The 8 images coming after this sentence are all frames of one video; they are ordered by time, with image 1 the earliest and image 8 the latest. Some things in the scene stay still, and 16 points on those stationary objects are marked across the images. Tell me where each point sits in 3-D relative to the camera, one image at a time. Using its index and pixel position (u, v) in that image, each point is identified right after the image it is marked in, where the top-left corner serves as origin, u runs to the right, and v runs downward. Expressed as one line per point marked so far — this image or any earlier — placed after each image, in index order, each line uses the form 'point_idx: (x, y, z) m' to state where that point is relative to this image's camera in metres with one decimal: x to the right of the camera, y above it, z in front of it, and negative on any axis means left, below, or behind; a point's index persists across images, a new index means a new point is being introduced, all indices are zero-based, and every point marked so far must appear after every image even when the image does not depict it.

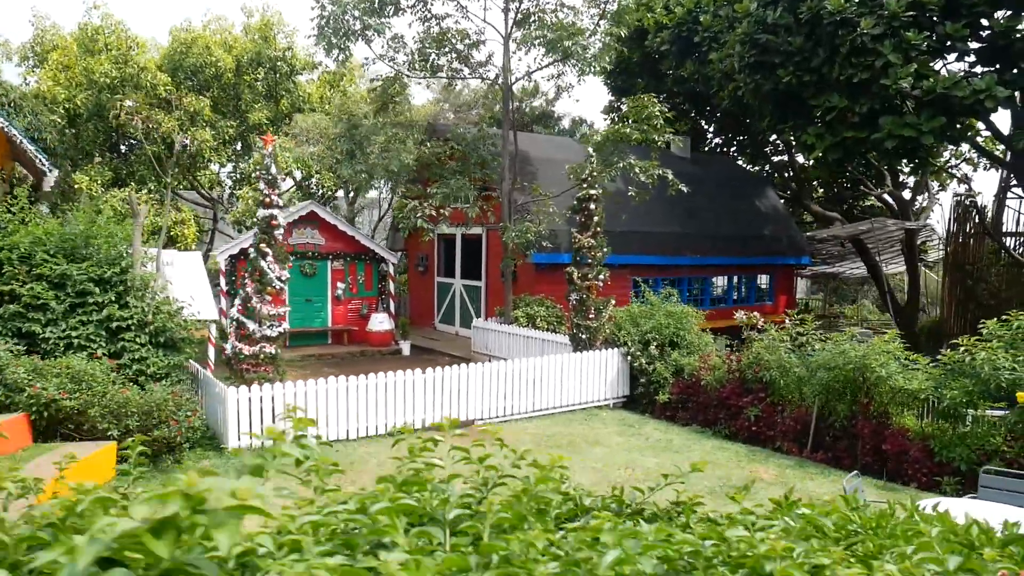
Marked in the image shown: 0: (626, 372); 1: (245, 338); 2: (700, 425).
0: (+1.8, -1.4, +13.5) m
1: (-3.3, -0.6, +10.2) m
2: (+2.8, -2.1, +12.3) m
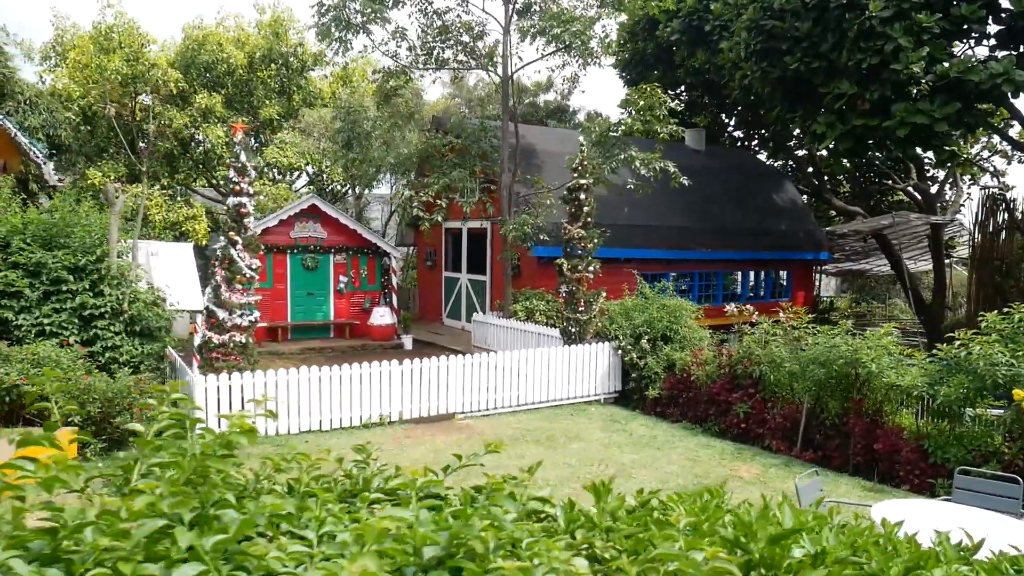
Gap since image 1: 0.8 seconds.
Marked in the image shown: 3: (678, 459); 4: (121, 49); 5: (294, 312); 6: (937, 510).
0: (+1.7, -1.2, +13.1) m
1: (-3.7, -0.5, +10.1) m
2: (+2.6, -1.9, +11.9) m
3: (+2.0, -2.1, +10.1) m
4: (-9.5, +5.8, +19.9) m
5: (-4.6, -0.5, +17.4) m
6: (+2.9, -1.6, +5.7) m
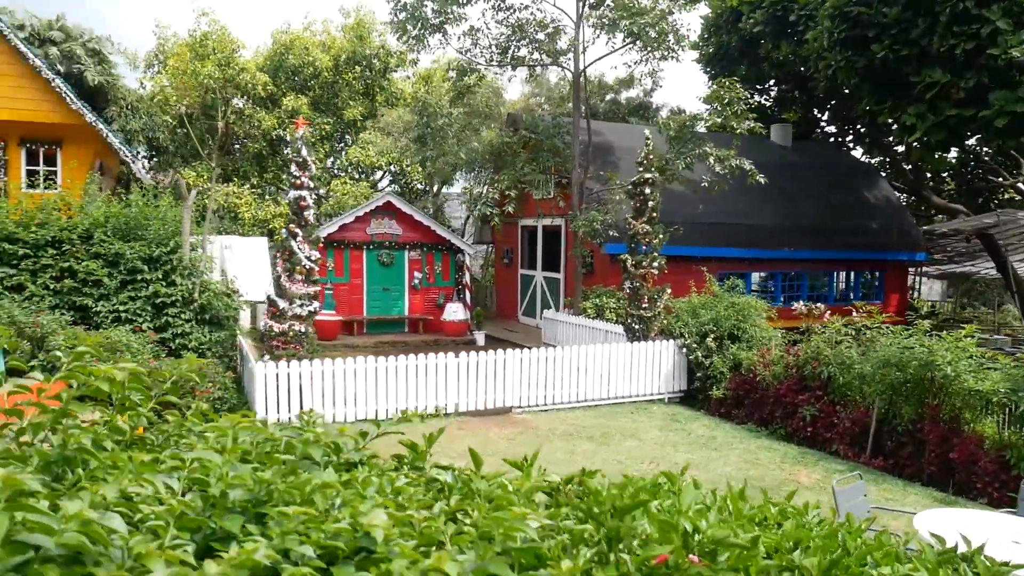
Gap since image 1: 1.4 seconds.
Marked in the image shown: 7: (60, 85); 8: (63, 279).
0: (+2.6, -1.2, +12.8) m
1: (-3.0, -0.4, +10.4) m
2: (+3.4, -1.9, +11.5) m
3: (+2.6, -2.0, +9.7) m
4: (-7.5, +5.9, +20.8) m
5: (-3.1, -0.4, +17.8) m
6: (+3.0, -1.5, +5.3) m
7: (-7.1, +3.2, +13.0) m
8: (-5.7, +0.1, +10.4) m
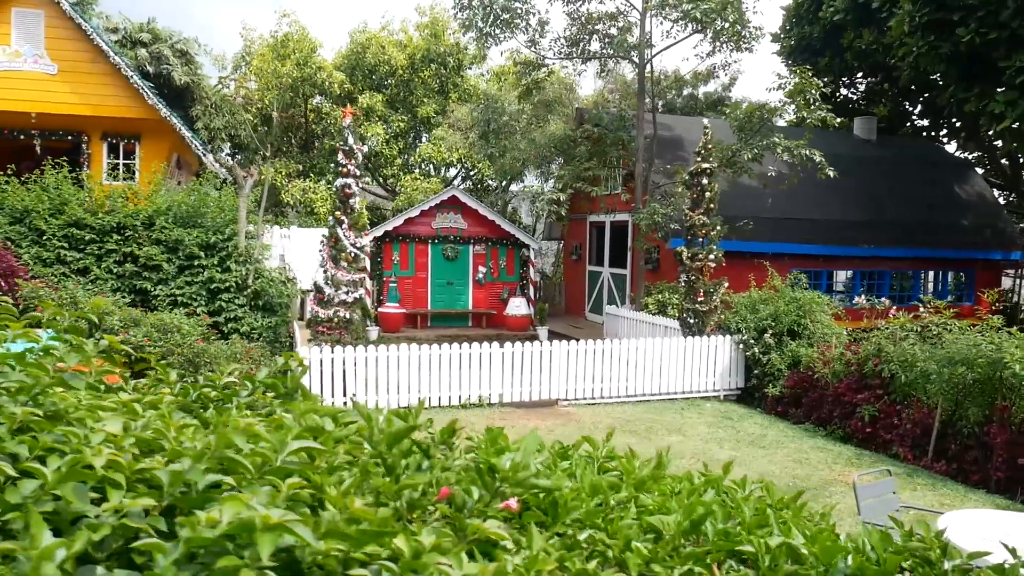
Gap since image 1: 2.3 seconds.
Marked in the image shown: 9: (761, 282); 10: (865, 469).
0: (+3.4, -1.1, +12.3) m
1: (-2.5, -0.2, +10.6) m
2: (+4.0, -1.8, +10.9) m
3: (+3.0, -1.9, +9.3) m
4: (-5.7, +6.1, +21.5) m
5: (-1.7, -0.3, +18.0) m
6: (+2.9, -1.4, +4.8) m
7: (-6.2, +3.4, +13.7) m
8: (-5.1, +0.3, +10.9) m
9: (+5.4, +0.1, +17.1) m
10: (+3.9, -2.0, +9.1) m
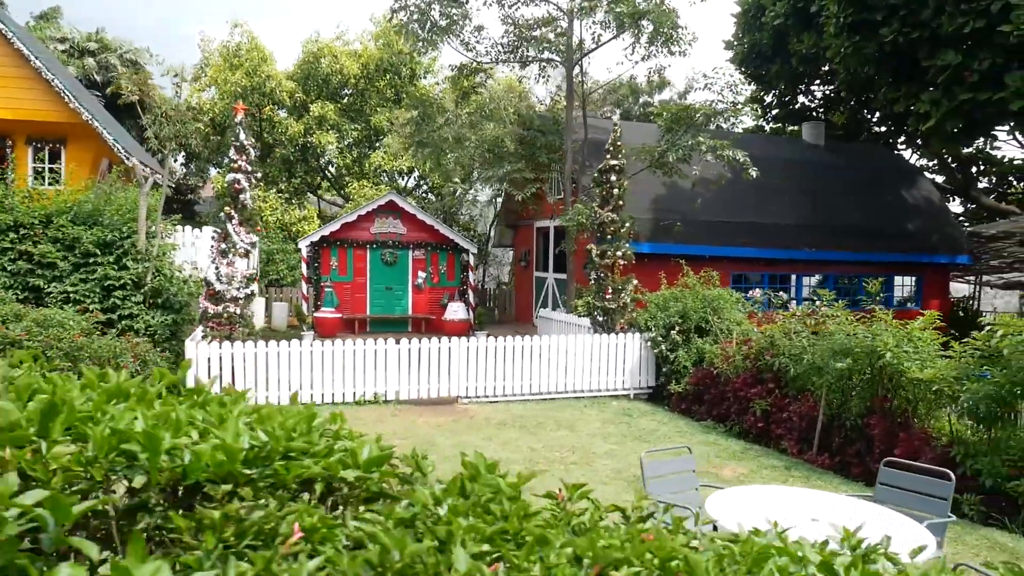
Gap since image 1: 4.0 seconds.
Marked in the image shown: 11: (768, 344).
0: (+2.1, -1.1, +12.2) m
1: (-3.8, -0.1, +10.6) m
2: (+2.6, -1.7, +10.8) m
3: (+1.7, -1.8, +9.1) m
4: (-7.0, +5.9, +21.6) m
5: (-3.0, -0.4, +17.9) m
6: (+1.5, -1.2, +4.7) m
7: (-7.6, +3.4, +13.7) m
8: (-6.5, +0.4, +10.9) m
9: (+4.0, 0.0, +17.0) m
10: (+2.6, -1.9, +9.0) m
11: (+3.2, -0.7, +10.3) m
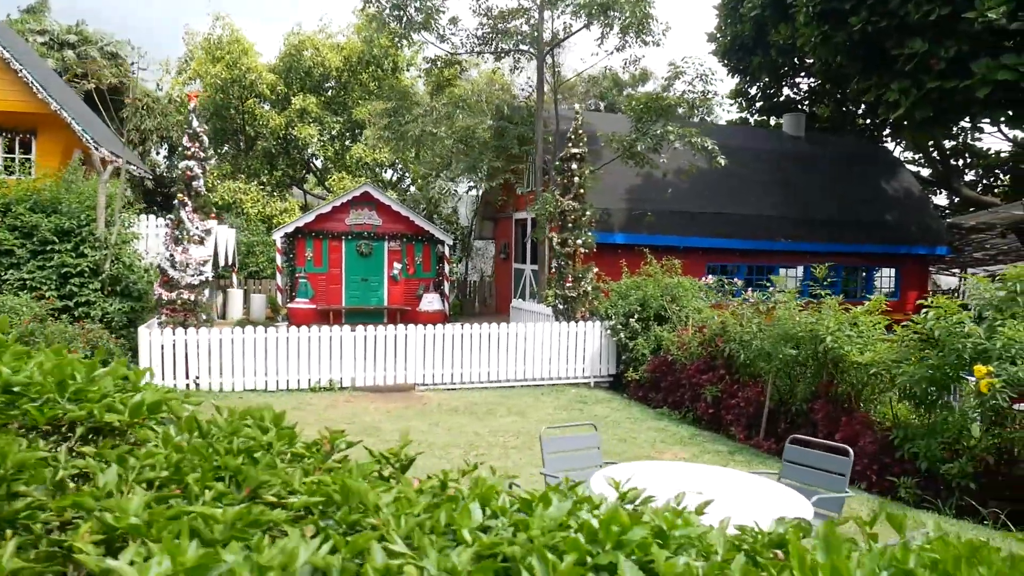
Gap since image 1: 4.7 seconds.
0: (+1.5, -0.9, +12.2) m
1: (-4.4, 0.0, +10.6) m
2: (+2.0, -1.6, +10.8) m
3: (+1.1, -1.7, +9.1) m
4: (-7.6, +6.1, +21.6) m
5: (-3.6, -0.2, +17.9) m
6: (+0.9, -1.0, +4.7) m
7: (-8.1, +3.6, +13.8) m
8: (-7.1, +0.5, +10.9) m
9: (+3.5, +0.2, +17.0) m
10: (+1.9, -1.7, +9.0) m
11: (+2.6, -0.5, +10.3) m
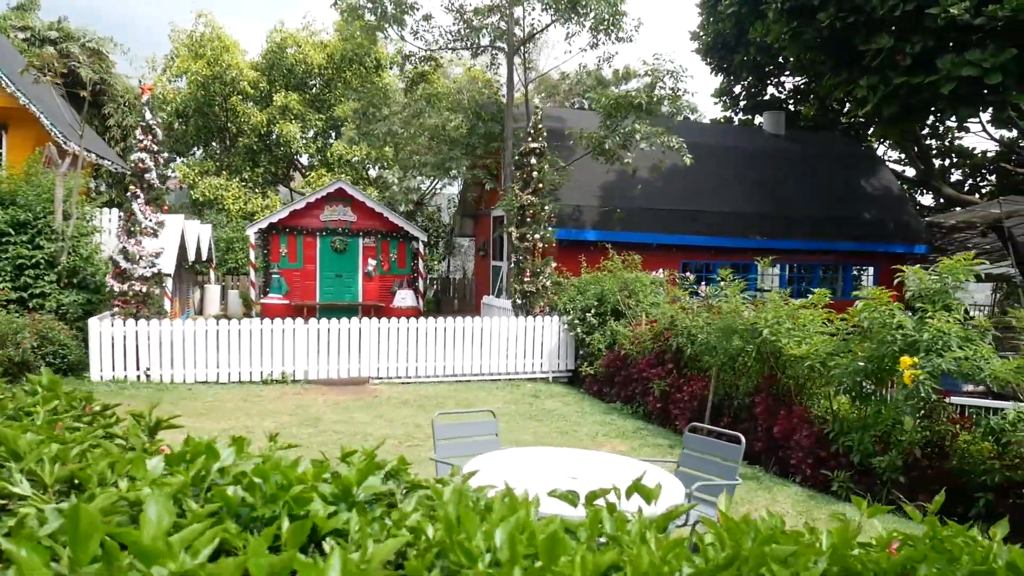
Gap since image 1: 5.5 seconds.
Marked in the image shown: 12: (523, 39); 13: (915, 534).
0: (+0.9, -0.8, +12.2) m
1: (-5.0, +0.1, +10.6) m
2: (+1.4, -1.5, +10.8) m
3: (+0.4, -1.6, +9.1) m
4: (-8.1, +6.2, +21.7) m
5: (-4.1, -0.1, +18.0) m
6: (+0.2, -0.9, +4.7) m
7: (-8.7, +3.7, +13.9) m
8: (-7.7, +0.6, +11.0) m
9: (+2.9, +0.2, +16.9) m
10: (+1.3, -1.7, +8.9) m
11: (+2.0, -0.5, +10.3) m
12: (+0.2, +5.0, +16.5) m
13: (+1.3, -0.8, +2.7) m
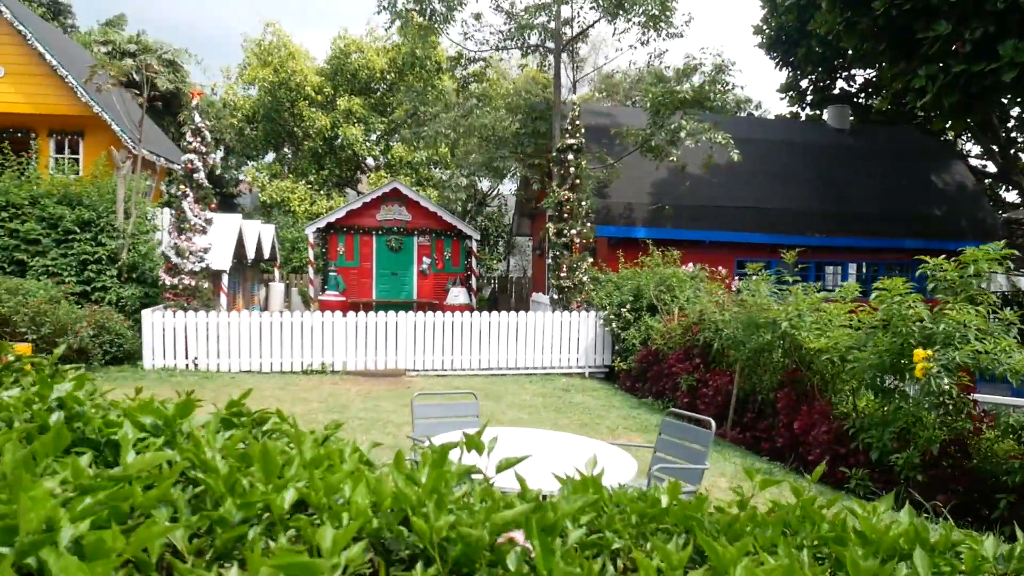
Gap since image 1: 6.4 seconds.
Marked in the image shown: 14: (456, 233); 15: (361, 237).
0: (+1.4, -0.8, +12.2) m
1: (-4.6, +0.2, +11.3) m
2: (+1.8, -1.4, +10.7) m
3: (+0.7, -1.5, +9.2) m
4: (-6.5, +6.2, +22.6) m
5: (-3.0, -0.1, +18.4) m
6: (0.0, -0.9, +4.8) m
7: (-8.0, +3.8, +14.8) m
8: (-7.2, +0.7, +11.9) m
9: (+3.9, +0.3, +16.7) m
10: (+1.5, -1.6, +8.9) m
11: (+2.4, -0.4, +10.2) m
12: (+1.2, +5.1, +16.6) m
13: (+0.9, -0.7, +2.7) m
14: (-1.3, +1.2, +18.6) m
15: (-3.4, +1.1, +18.3) m
